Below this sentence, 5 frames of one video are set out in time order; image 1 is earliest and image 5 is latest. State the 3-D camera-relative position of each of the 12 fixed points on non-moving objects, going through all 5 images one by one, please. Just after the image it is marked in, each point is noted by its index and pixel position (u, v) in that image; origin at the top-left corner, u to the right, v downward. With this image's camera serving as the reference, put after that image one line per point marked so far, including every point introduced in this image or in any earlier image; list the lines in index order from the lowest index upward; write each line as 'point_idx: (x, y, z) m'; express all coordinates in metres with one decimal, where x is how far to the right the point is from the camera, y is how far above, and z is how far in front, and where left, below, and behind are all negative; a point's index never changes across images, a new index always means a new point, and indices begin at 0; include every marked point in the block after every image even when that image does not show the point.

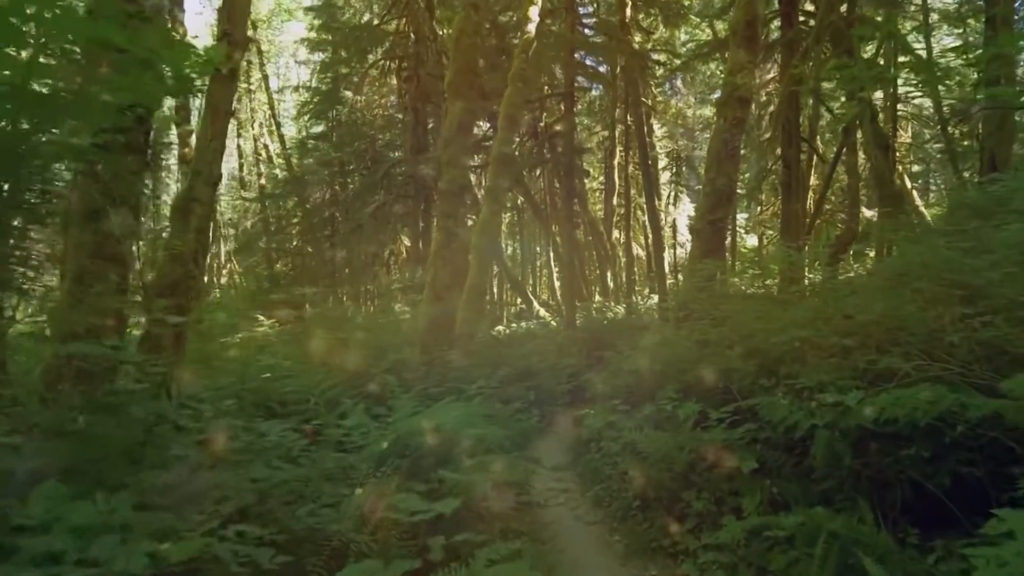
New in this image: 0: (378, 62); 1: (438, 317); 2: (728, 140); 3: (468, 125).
0: (-3.3, +5.7, +19.2) m
1: (-1.1, -0.5, +11.4) m
2: (+3.0, +2.1, +10.5) m
3: (-0.7, +2.5, +11.9) m
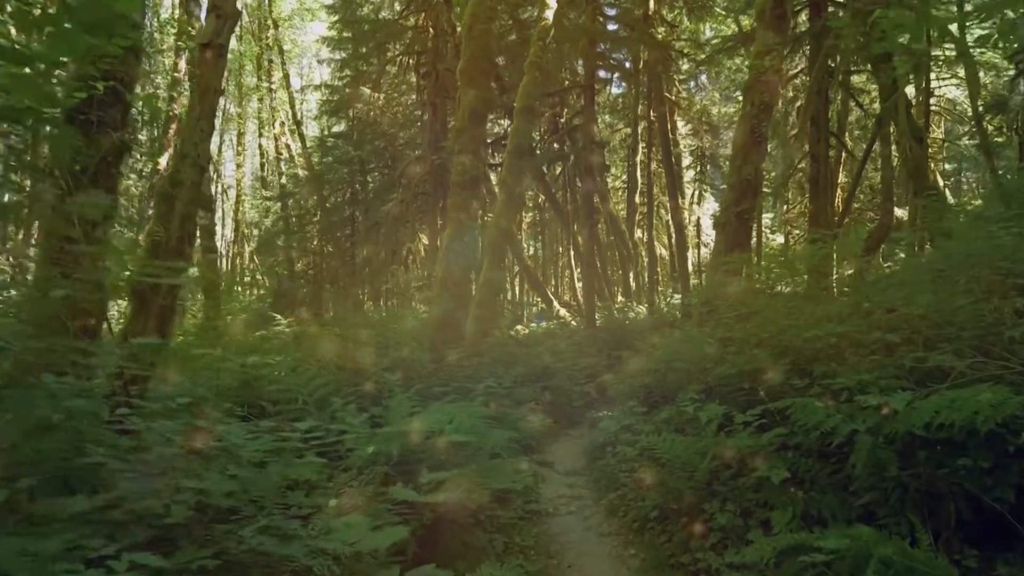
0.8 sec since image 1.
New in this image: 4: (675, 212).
0: (-2.8, +5.8, +18.8) m
1: (-0.9, -0.4, +10.9) m
2: (+3.2, +2.2, +9.9) m
3: (-0.5, +2.5, +11.4) m
4: (+4.2, +1.9, +19.5) m
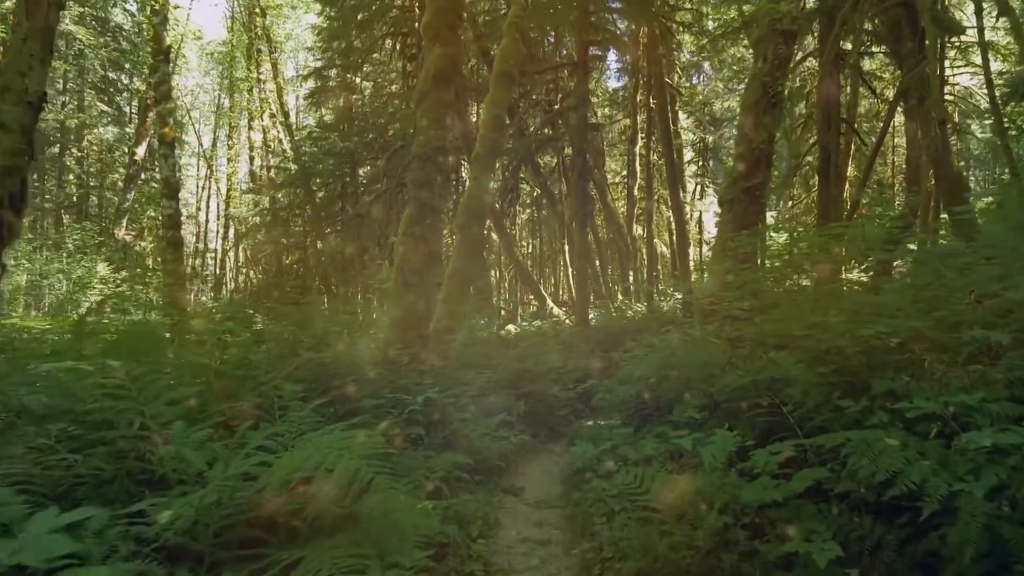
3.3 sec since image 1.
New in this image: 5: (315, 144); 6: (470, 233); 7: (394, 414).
0: (-3.2, +5.9, +17.3) m
1: (-1.3, -0.3, +9.4) m
2: (+2.9, +2.3, +8.4) m
3: (-0.8, +2.7, +9.9) m
4: (+3.9, +2.0, +17.9) m
5: (-5.1, +3.7, +19.3) m
6: (-0.6, +0.7, +10.0) m
7: (-1.0, -1.0, +6.1) m
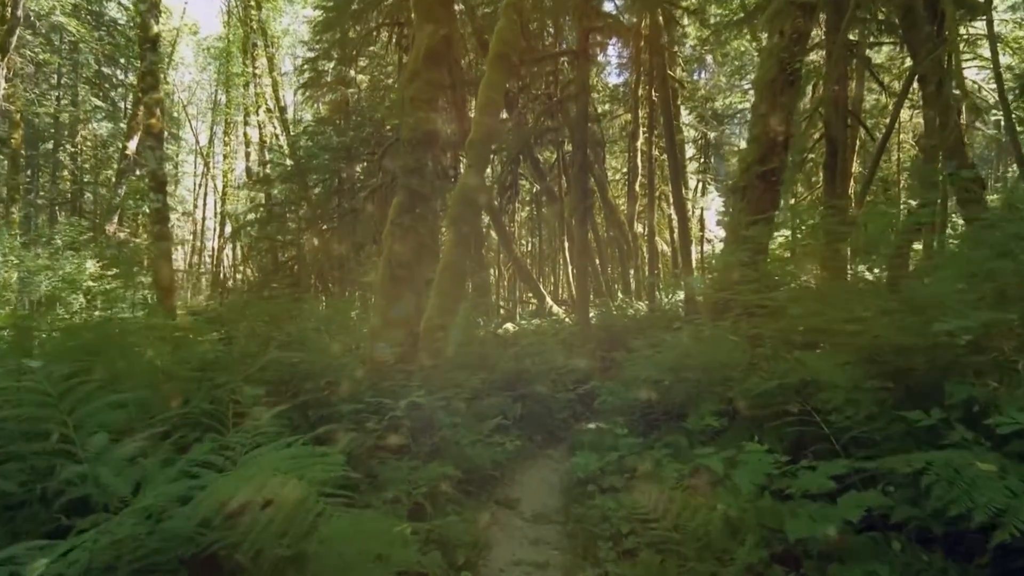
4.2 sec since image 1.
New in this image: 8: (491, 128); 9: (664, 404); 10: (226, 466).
0: (-3.2, +6.0, +16.7) m
1: (-1.3, -0.2, +8.8) m
2: (+2.8, +2.3, +7.8) m
3: (-0.9, +2.7, +9.3) m
4: (+3.9, +2.1, +17.3) m
5: (-5.1, +3.8, +18.7) m
6: (-0.6, +0.8, +9.4) m
7: (-1.0, -1.0, +5.6) m
8: (-0.3, +2.1, +9.8) m
9: (+1.2, -0.9, +5.8) m
10: (-1.2, -0.7, +3.1) m
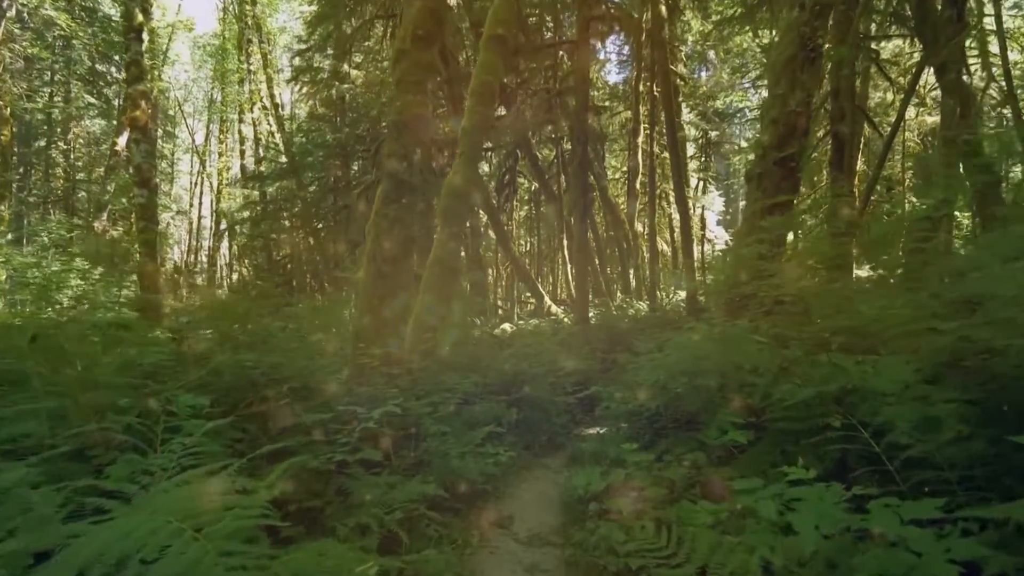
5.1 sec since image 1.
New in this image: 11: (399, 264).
0: (-3.2, +6.0, +16.1) m
1: (-1.4, -0.2, +8.2) m
2: (+2.8, +2.4, +7.2) m
3: (-0.9, +2.8, +8.7) m
4: (+3.8, +2.1, +16.7) m
5: (-5.2, +3.8, +18.1) m
6: (-0.7, +0.8, +8.8) m
7: (-1.1, -0.9, +4.9) m
8: (-0.3, +2.1, +9.2) m
9: (+1.1, -0.9, +5.2) m
10: (-1.3, -0.7, +2.5) m
11: (-1.2, +0.3, +8.3) m
